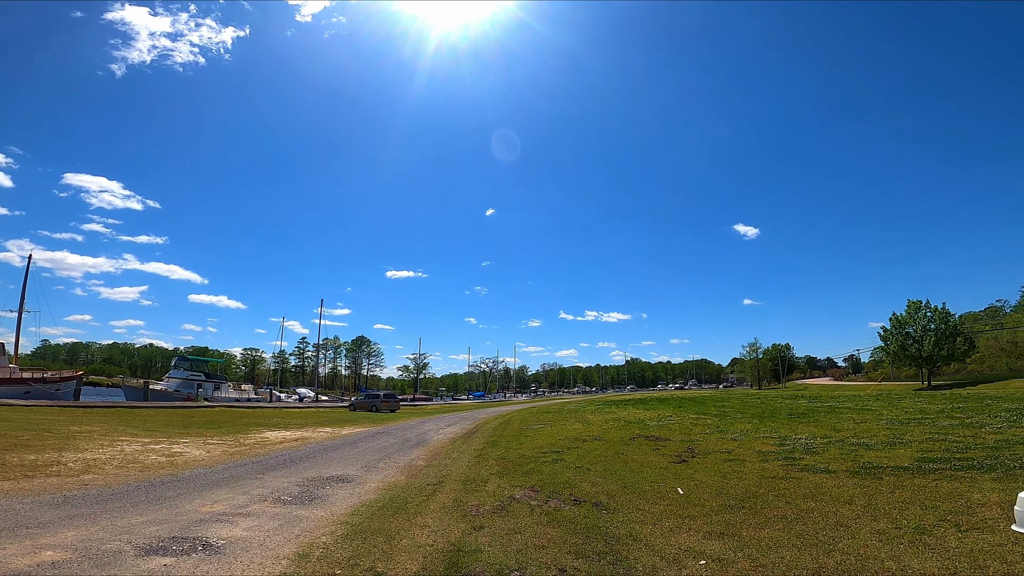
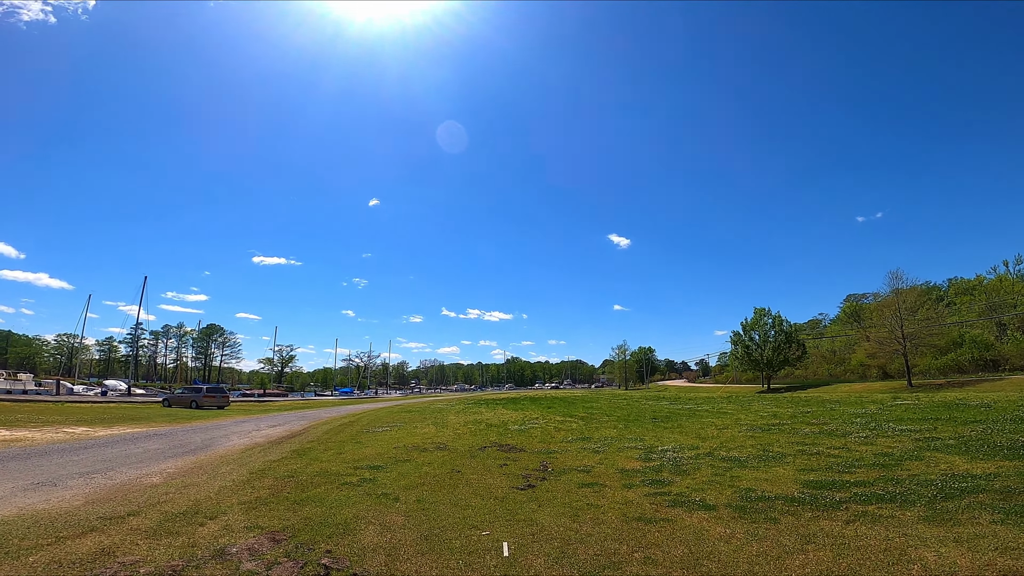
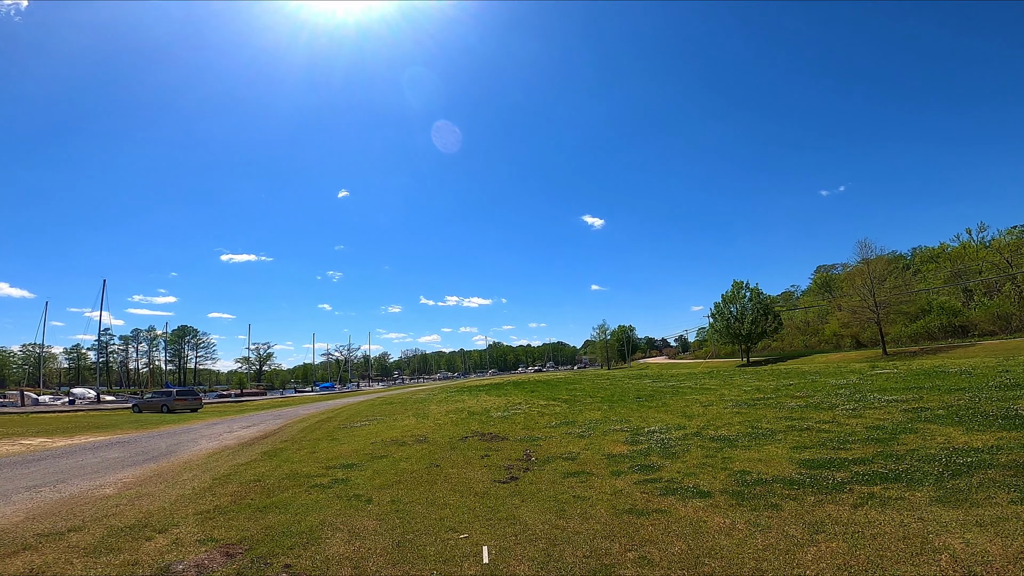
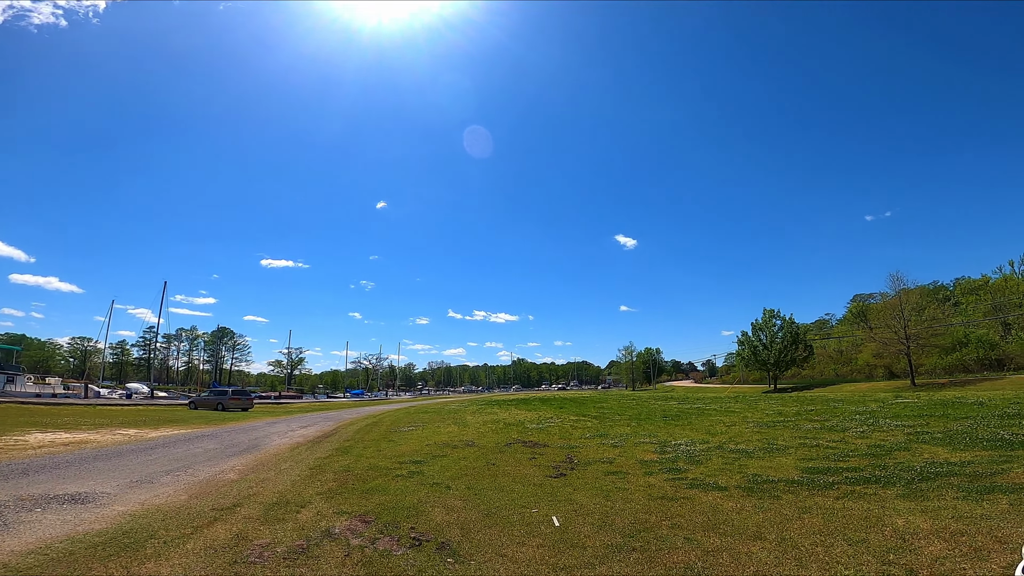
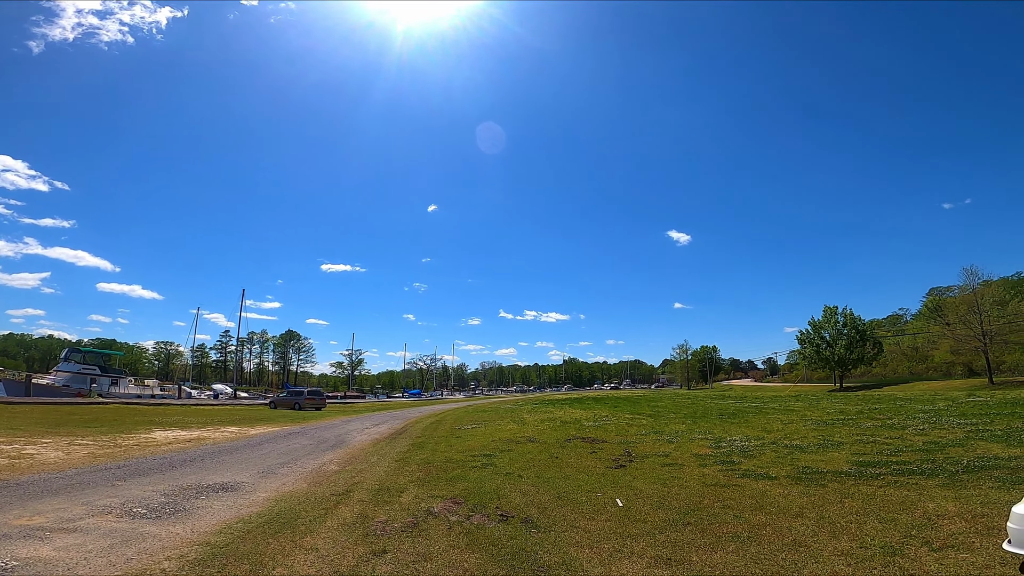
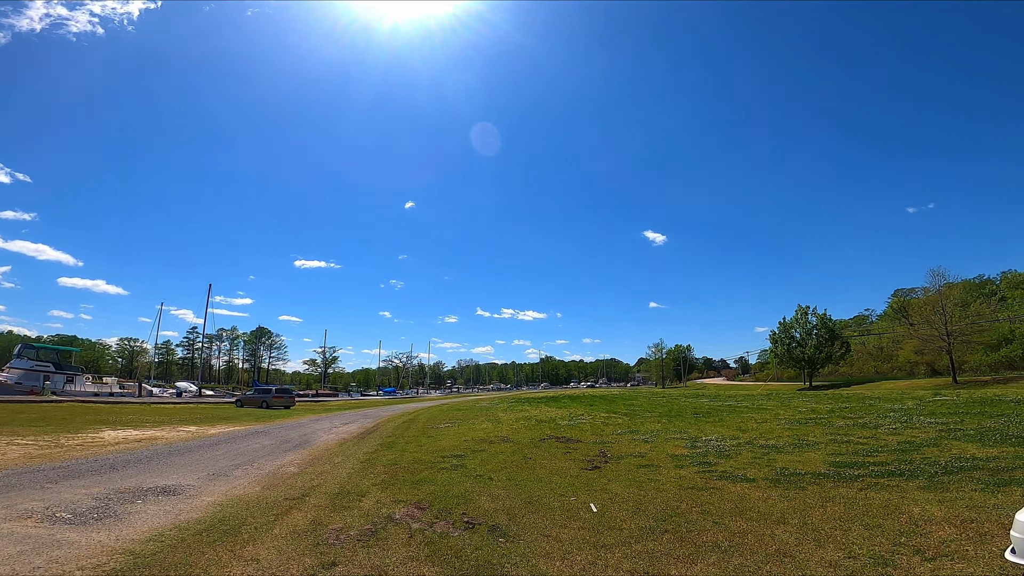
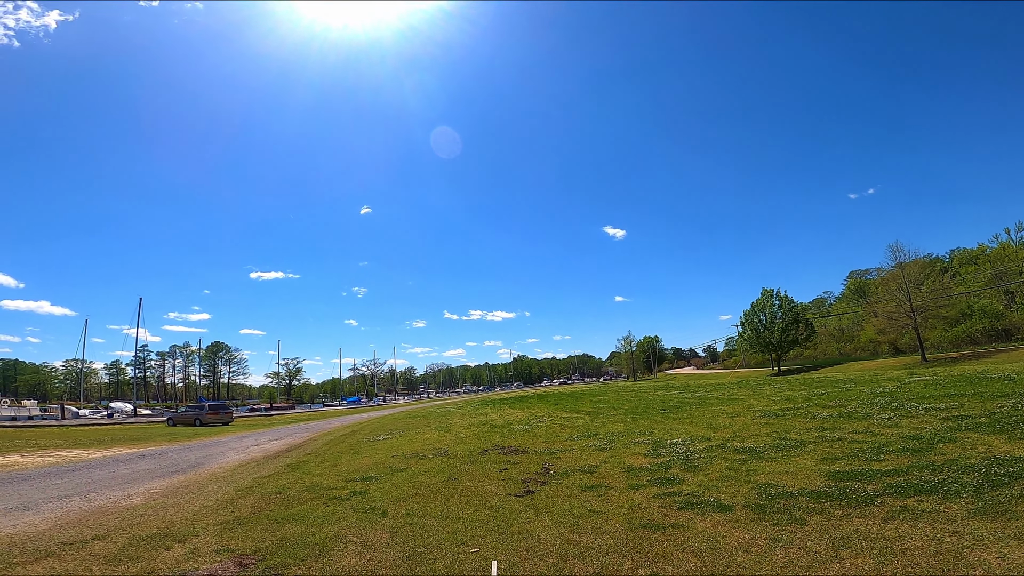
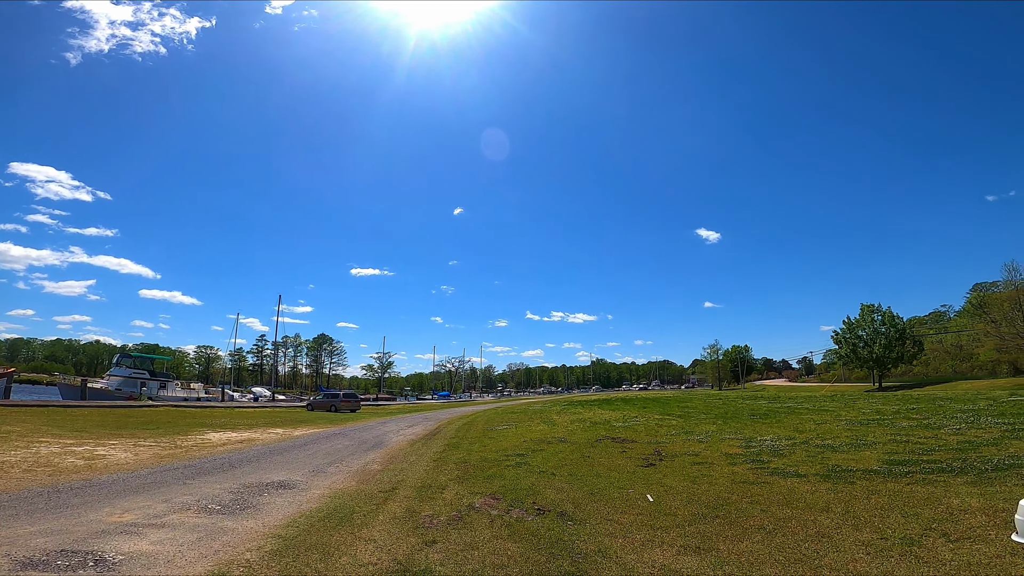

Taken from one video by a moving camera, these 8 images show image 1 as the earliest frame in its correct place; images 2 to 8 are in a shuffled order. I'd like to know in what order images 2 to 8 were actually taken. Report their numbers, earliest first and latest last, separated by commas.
8, 5, 6, 4, 2, 3, 7
